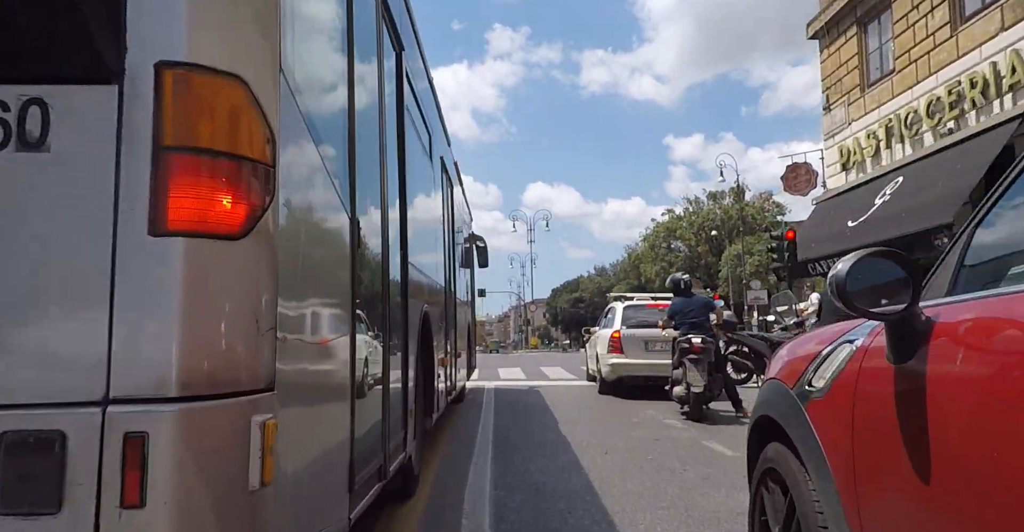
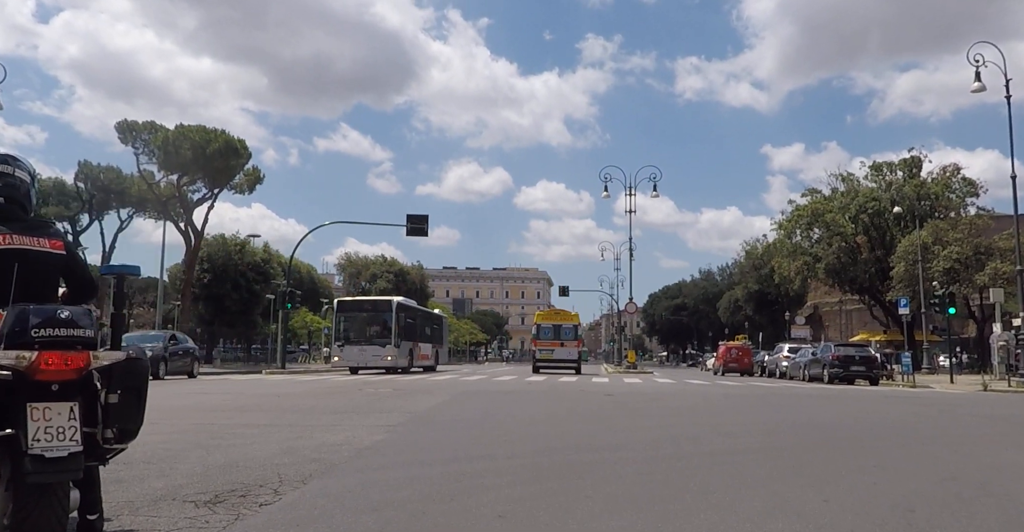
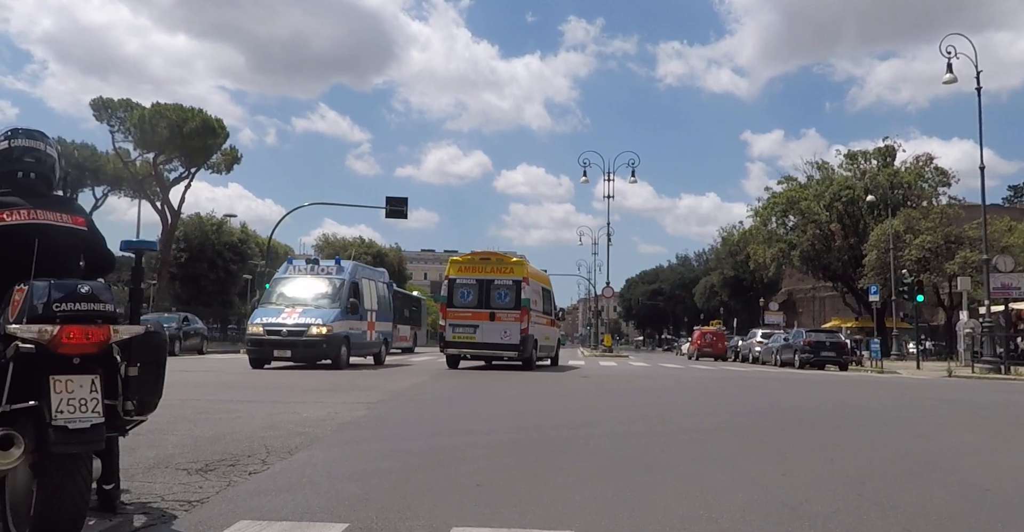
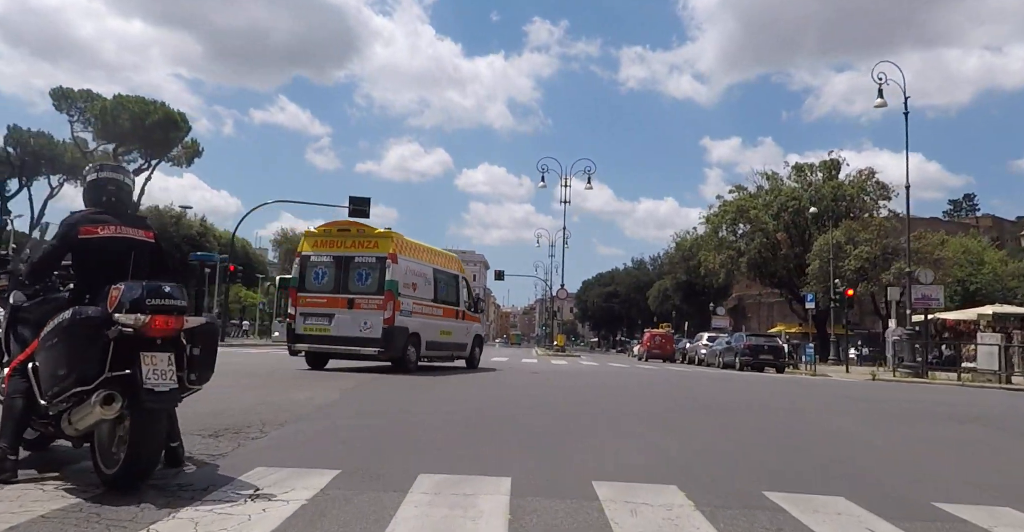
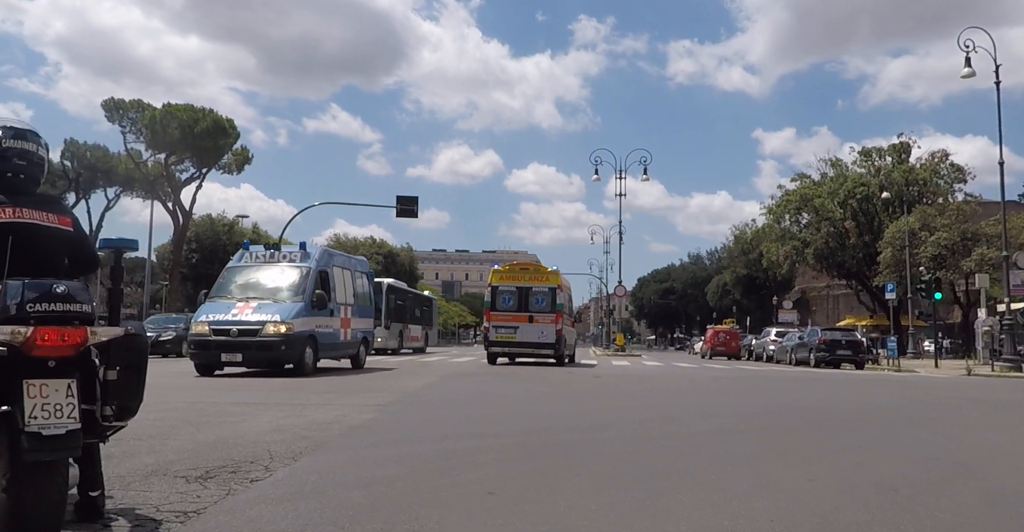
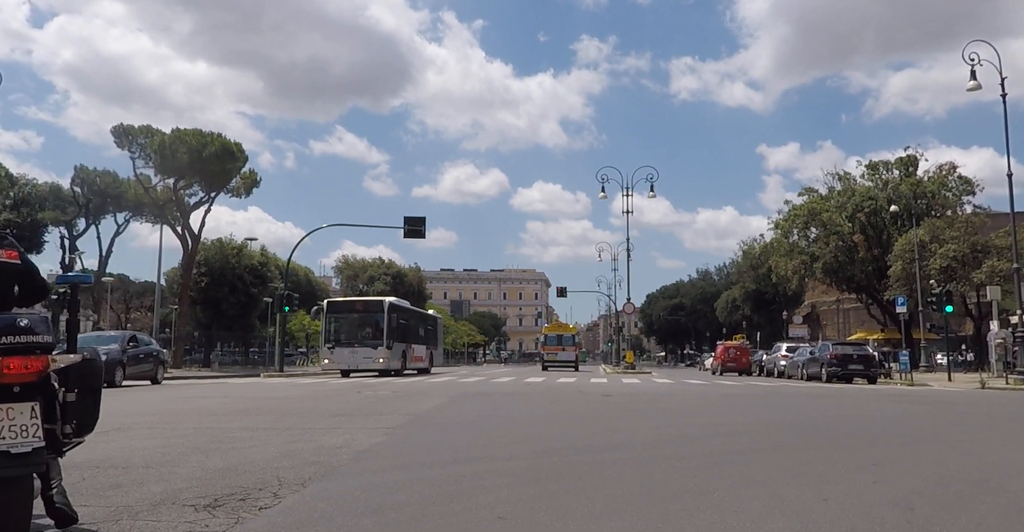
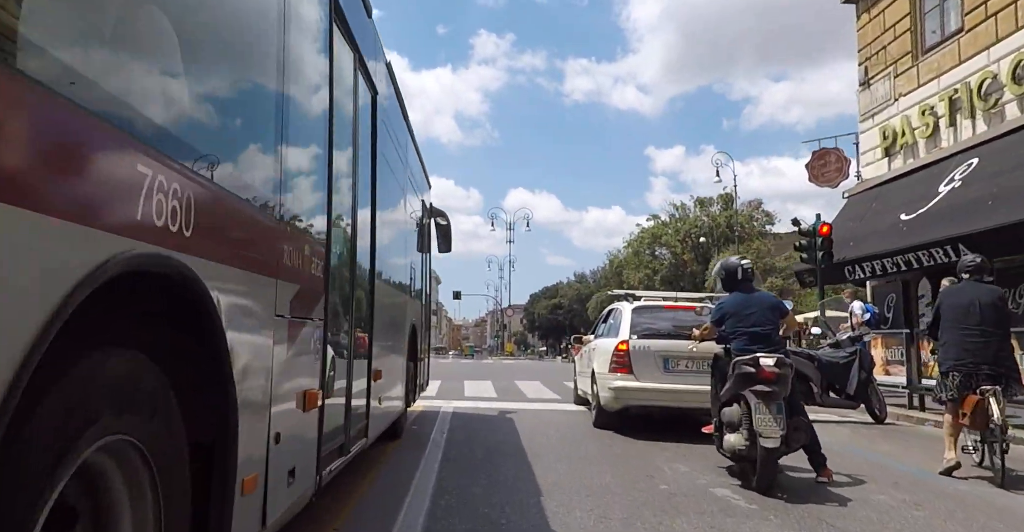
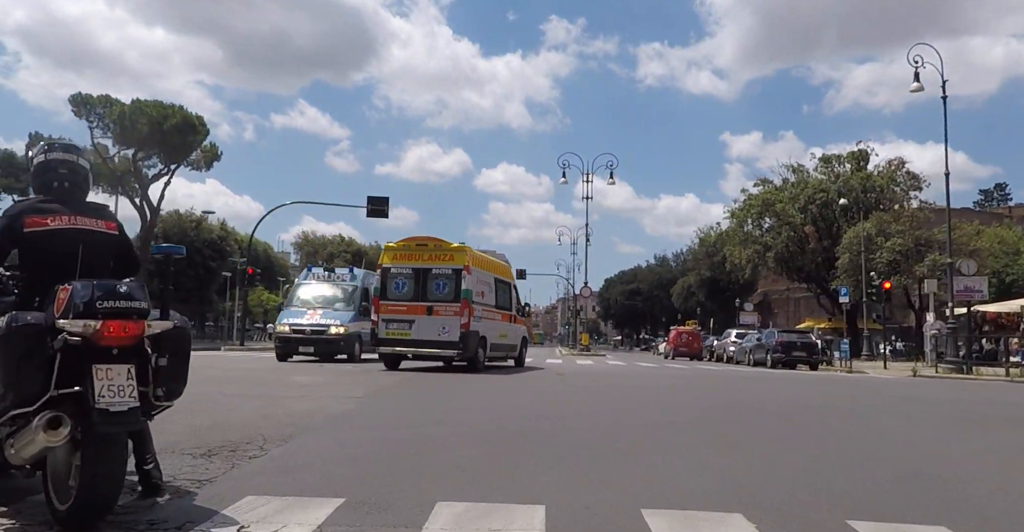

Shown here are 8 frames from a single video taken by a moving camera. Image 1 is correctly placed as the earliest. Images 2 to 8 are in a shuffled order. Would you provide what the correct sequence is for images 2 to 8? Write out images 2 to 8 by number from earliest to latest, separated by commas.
7, 4, 8, 3, 5, 2, 6
